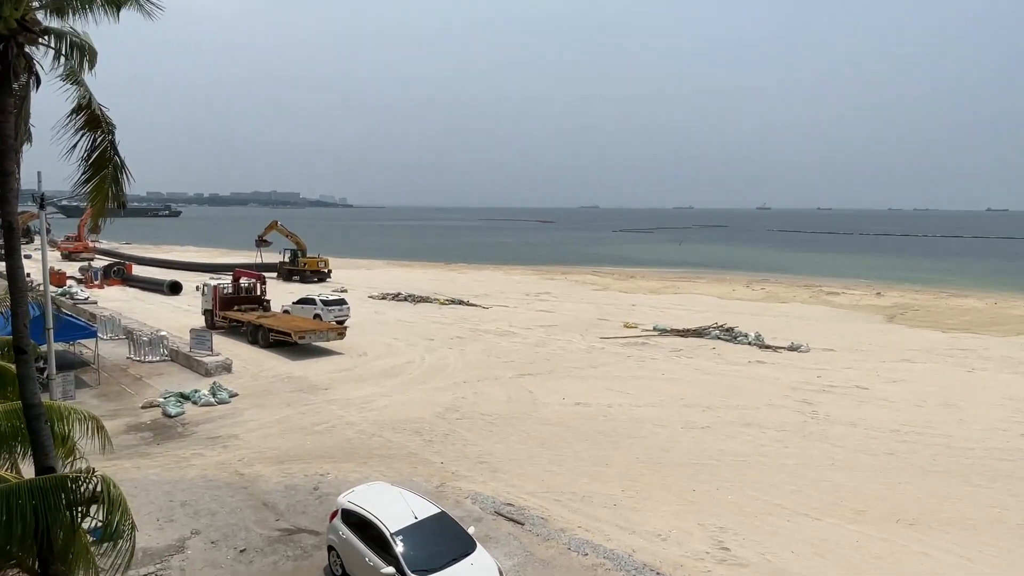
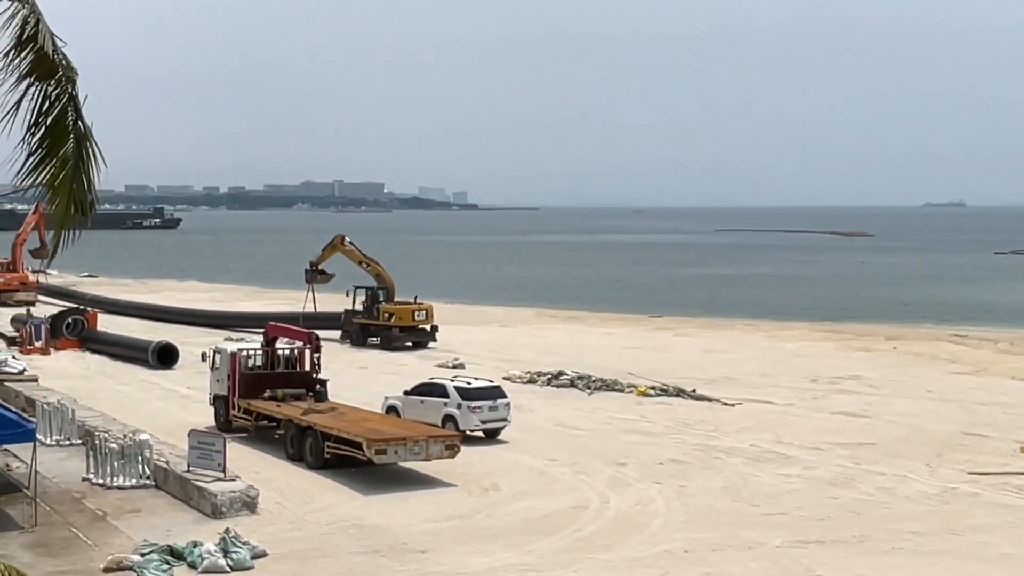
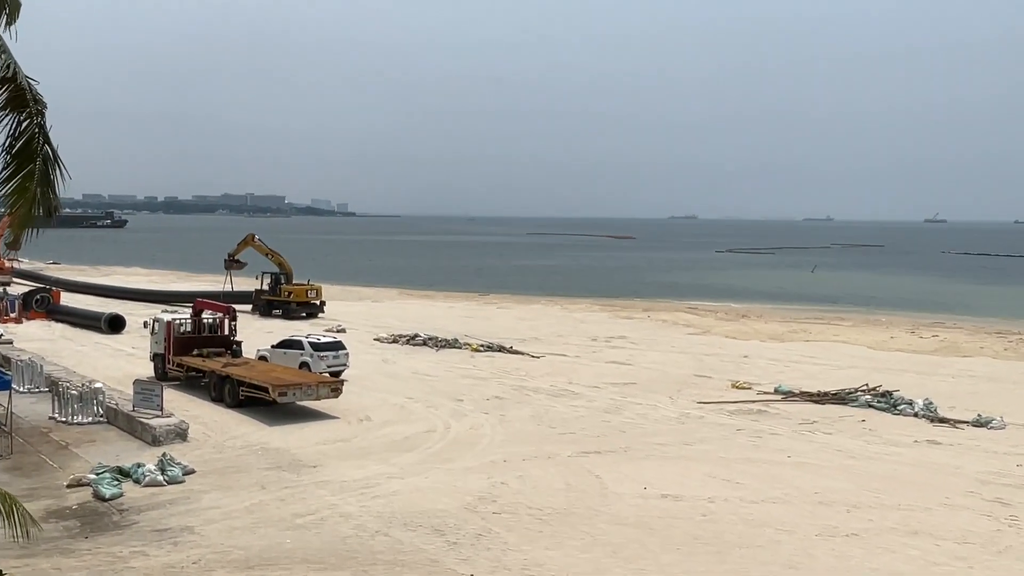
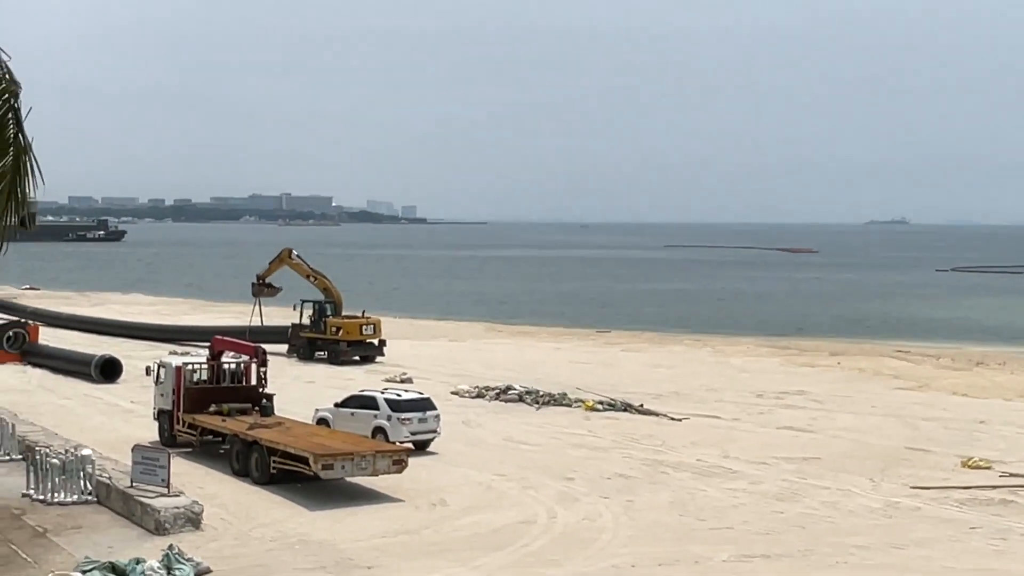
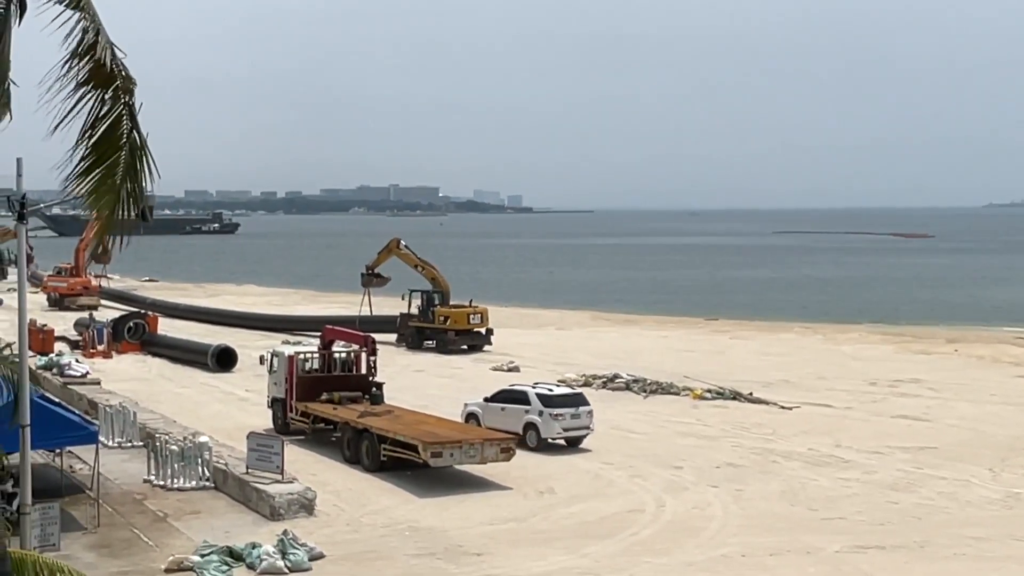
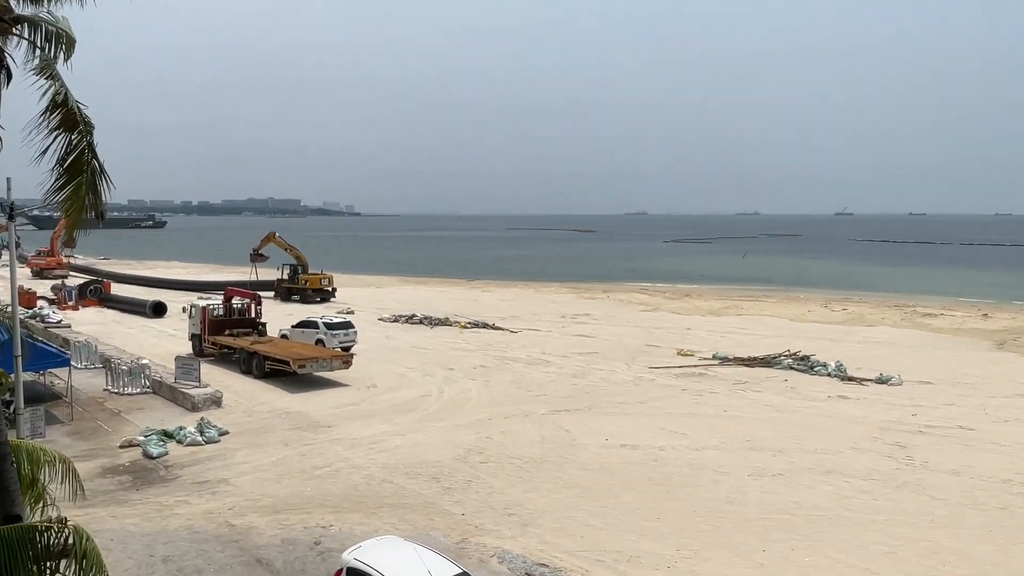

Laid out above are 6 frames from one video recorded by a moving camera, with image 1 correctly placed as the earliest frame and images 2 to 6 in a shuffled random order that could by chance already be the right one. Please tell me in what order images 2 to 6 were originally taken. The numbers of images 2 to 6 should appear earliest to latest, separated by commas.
6, 3, 4, 2, 5
